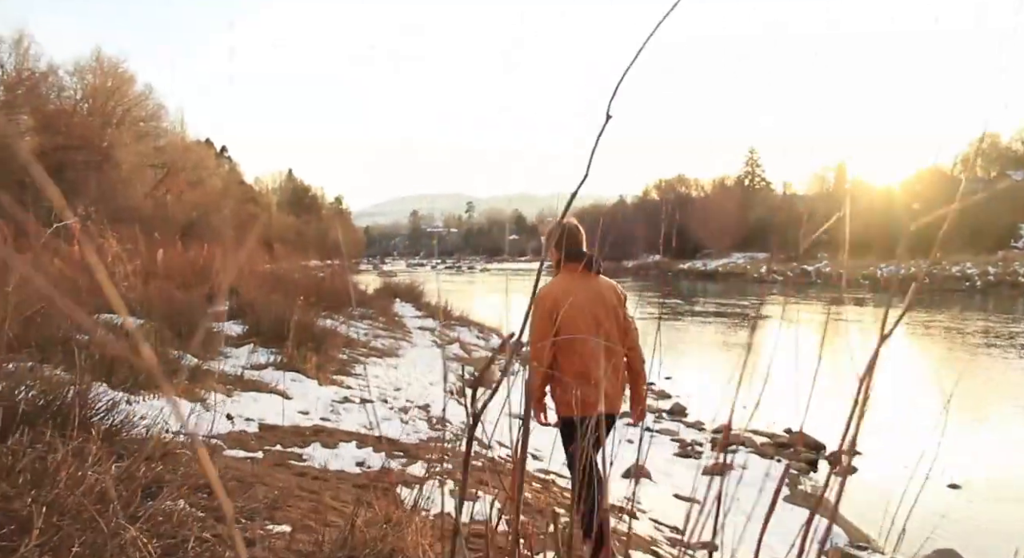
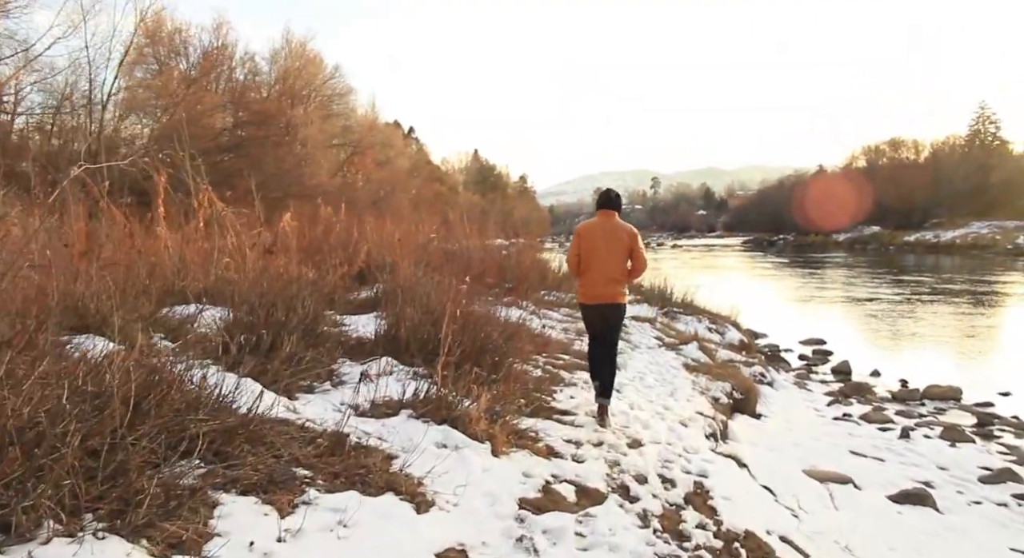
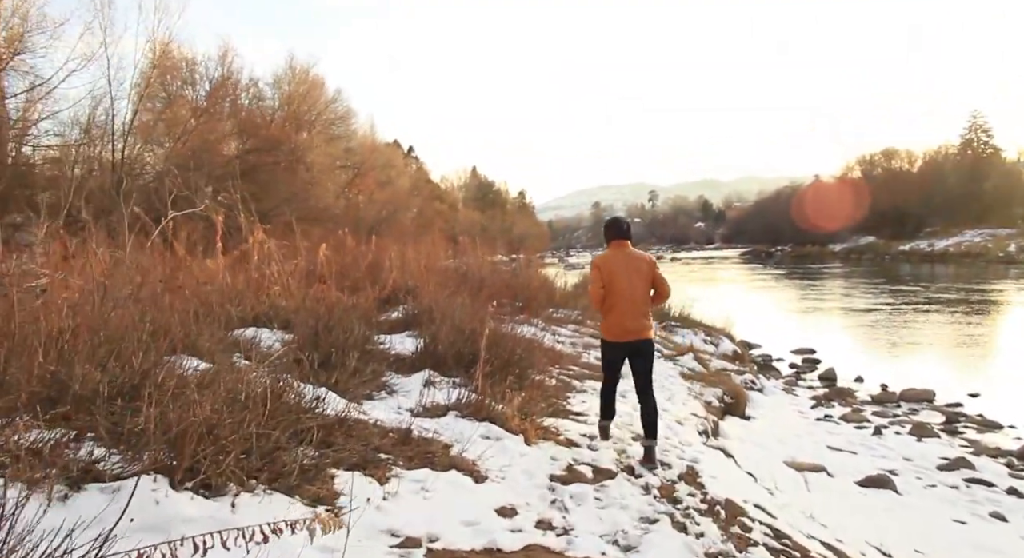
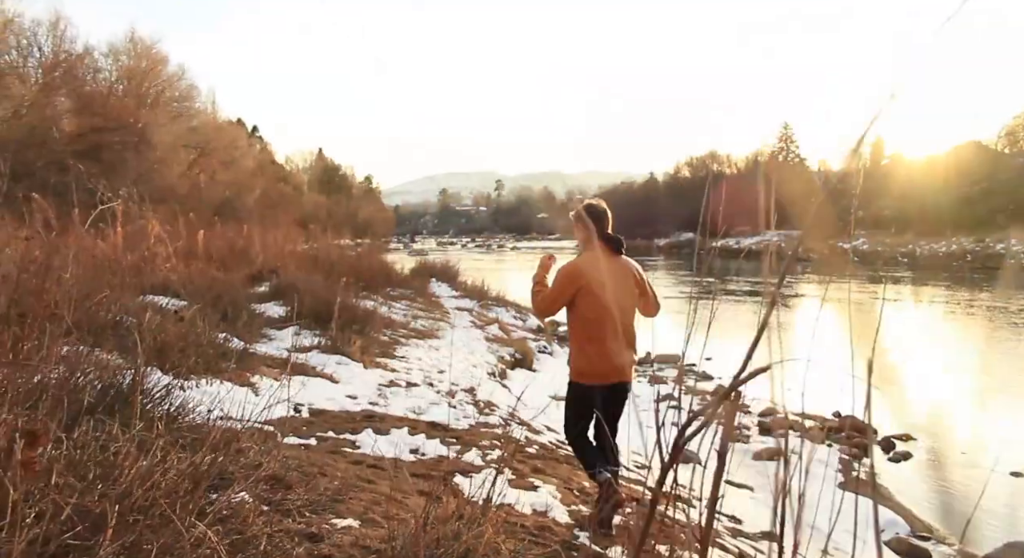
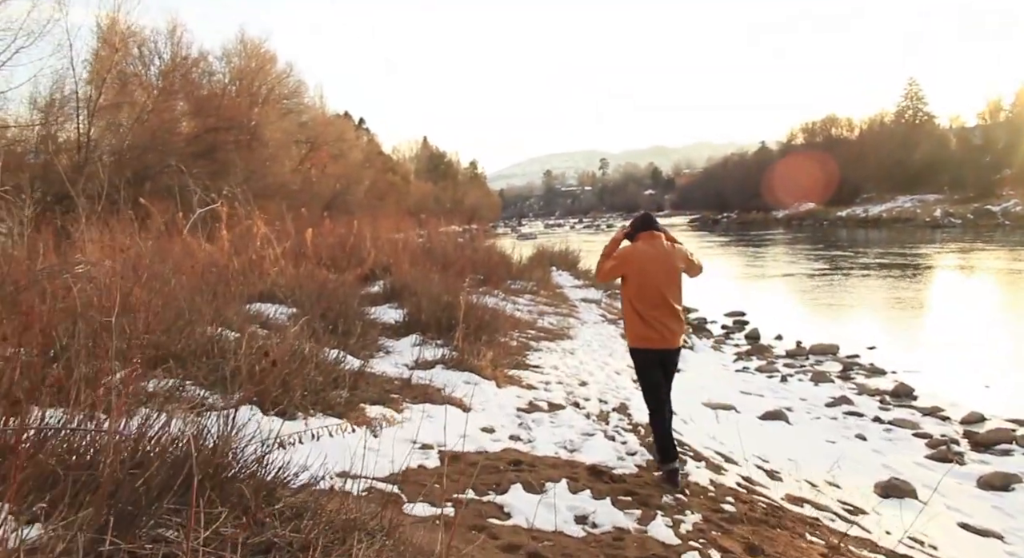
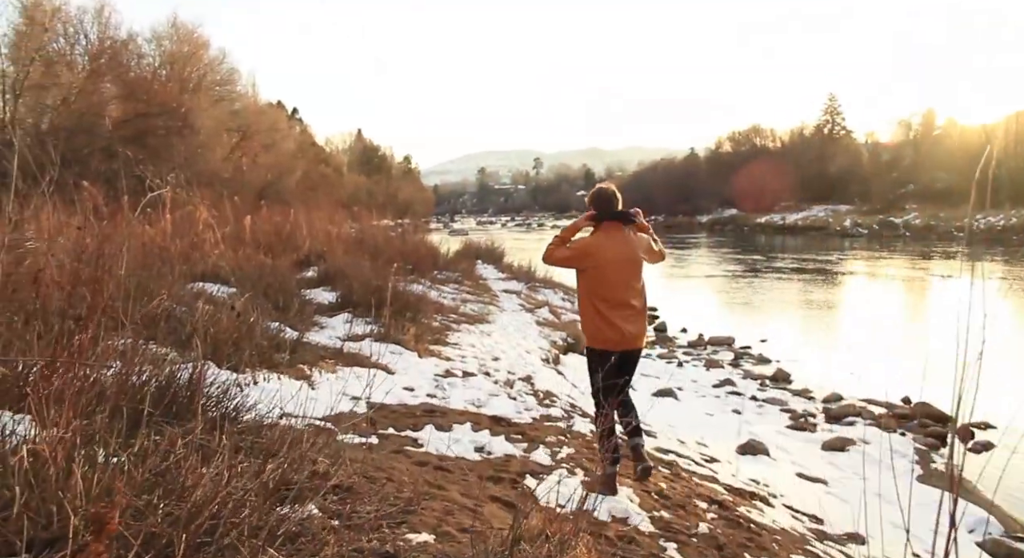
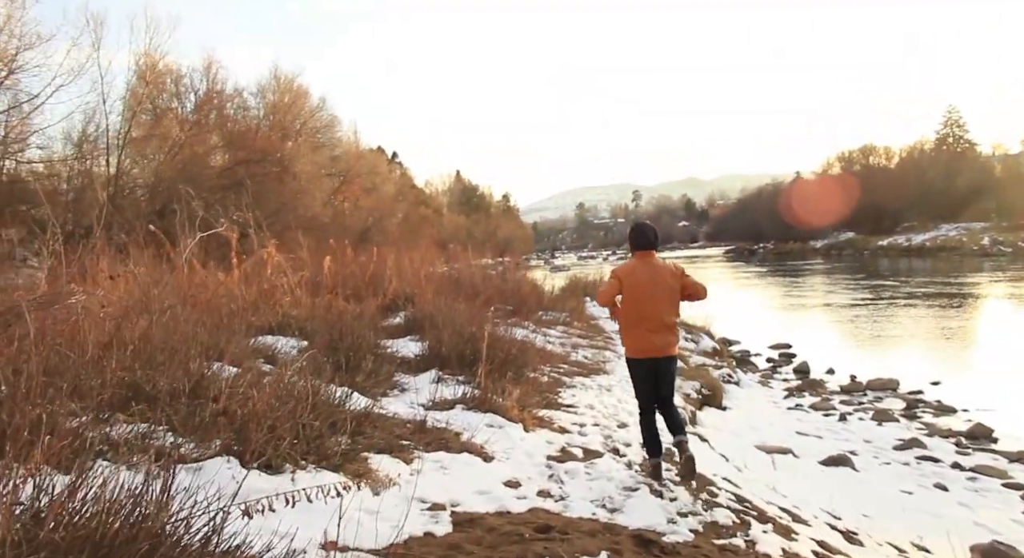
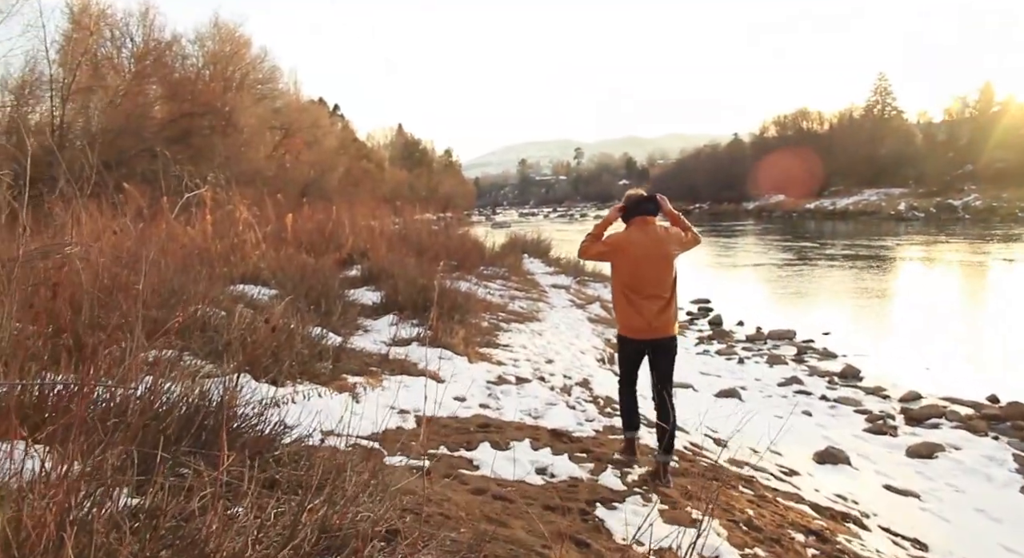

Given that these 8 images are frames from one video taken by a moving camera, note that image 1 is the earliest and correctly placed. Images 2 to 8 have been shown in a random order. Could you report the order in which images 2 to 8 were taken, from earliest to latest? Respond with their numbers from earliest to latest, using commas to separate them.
4, 6, 8, 5, 7, 3, 2
